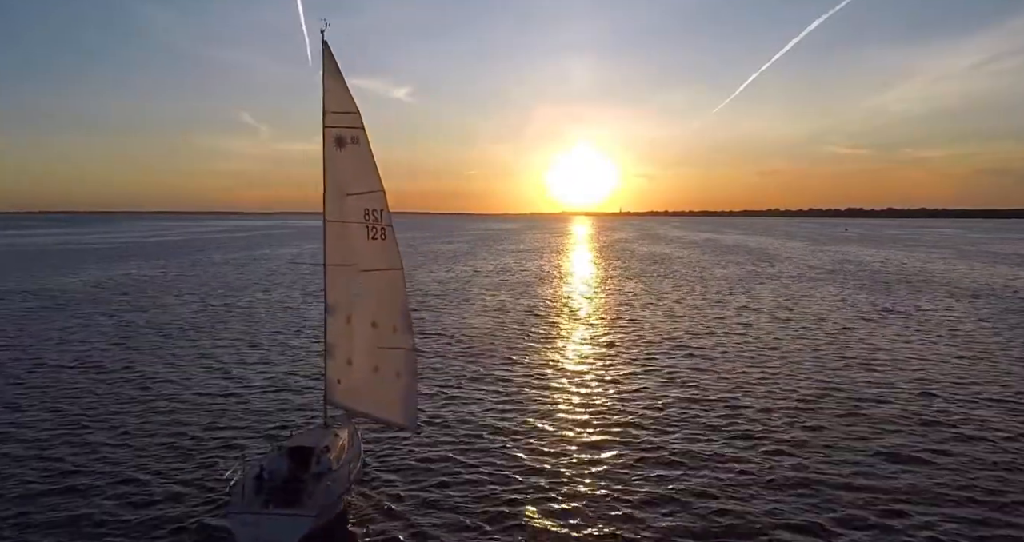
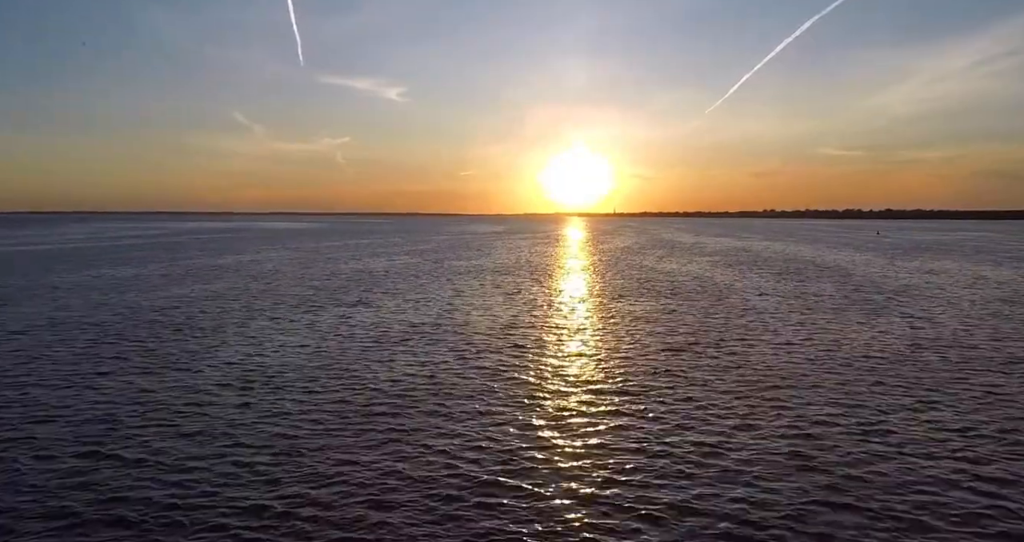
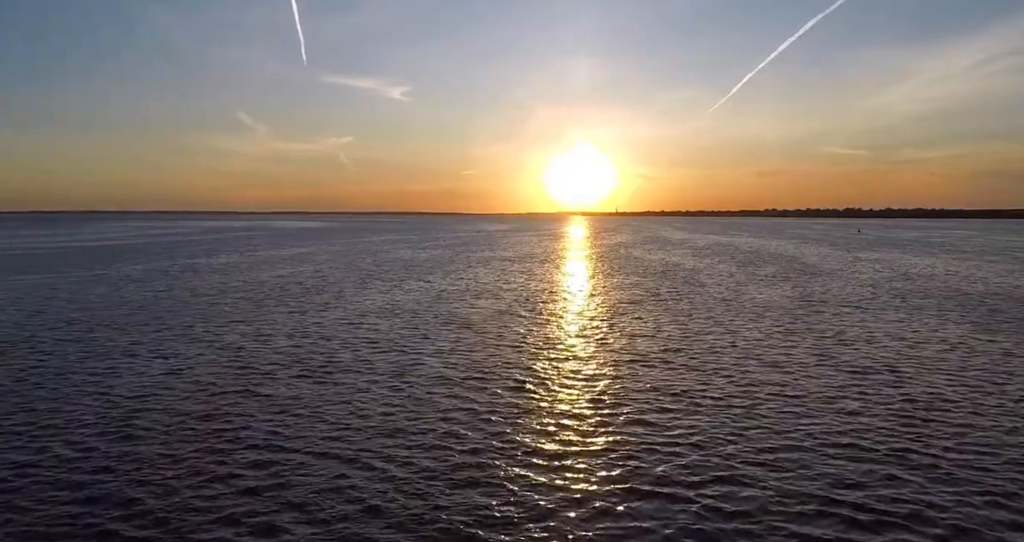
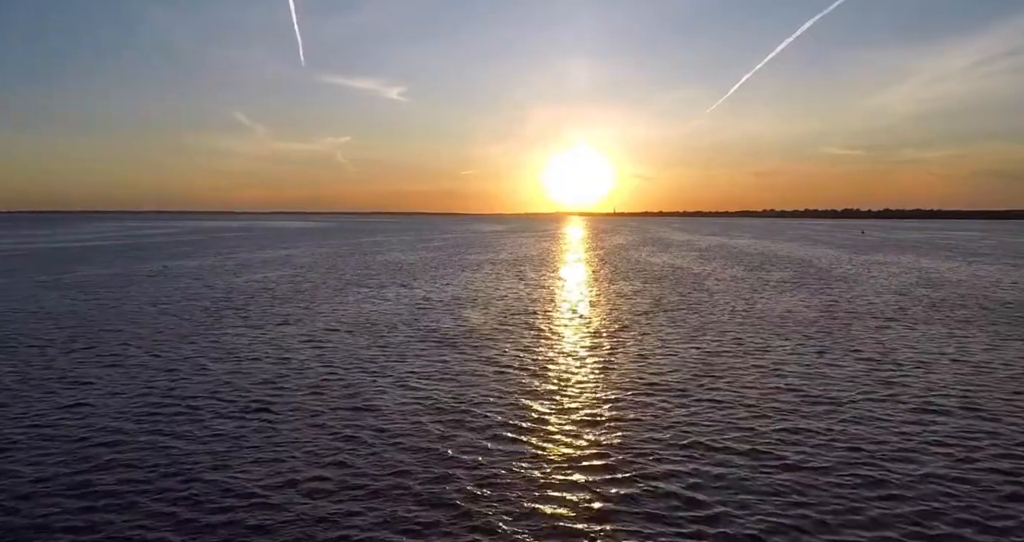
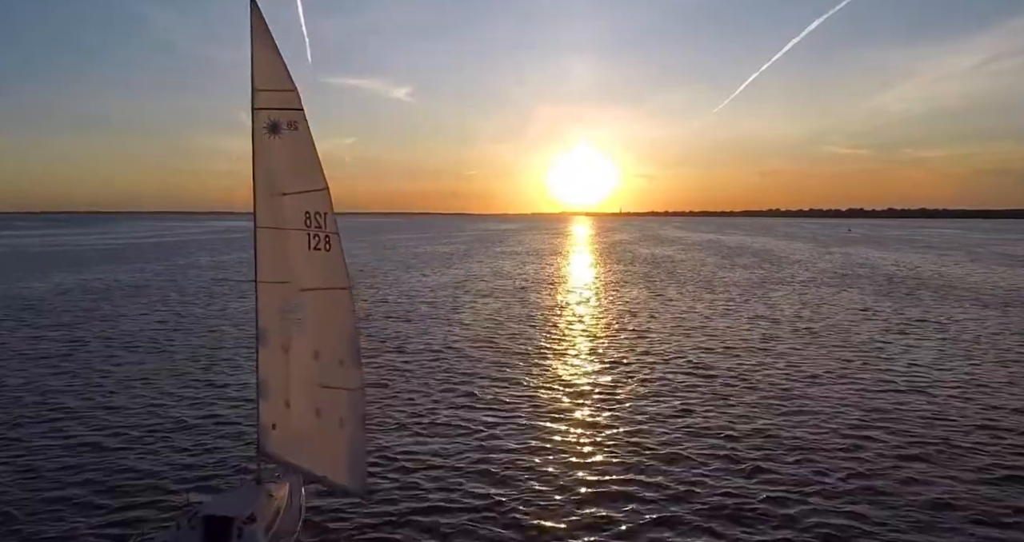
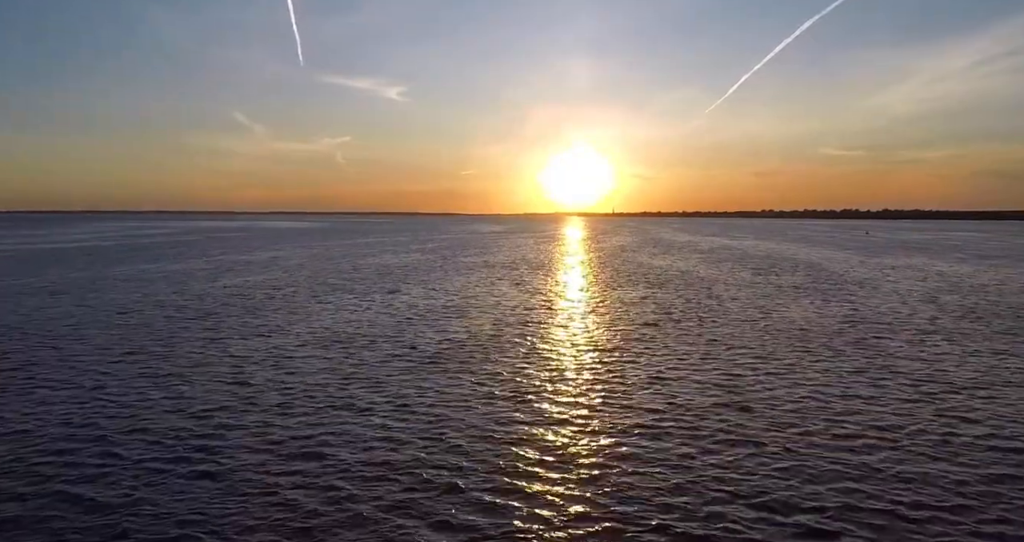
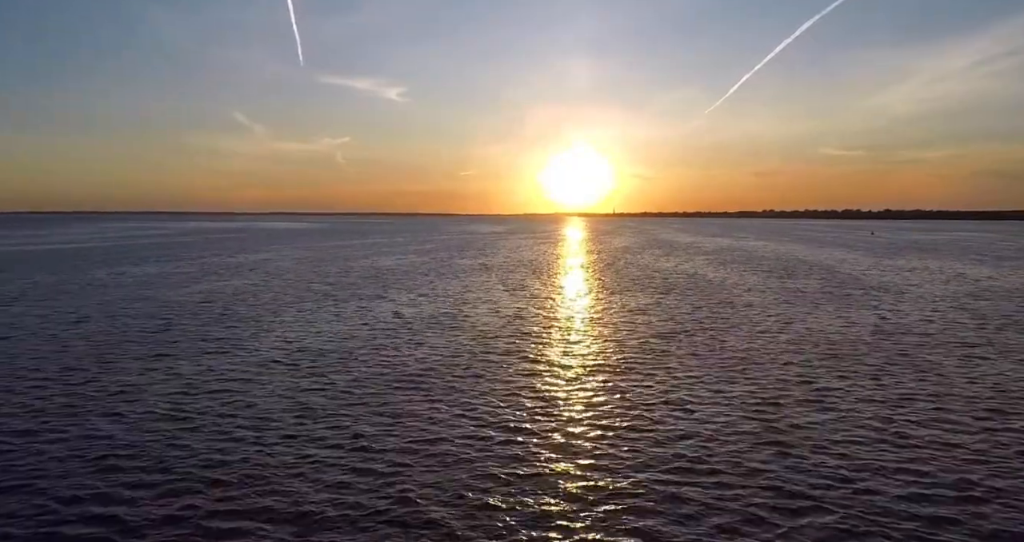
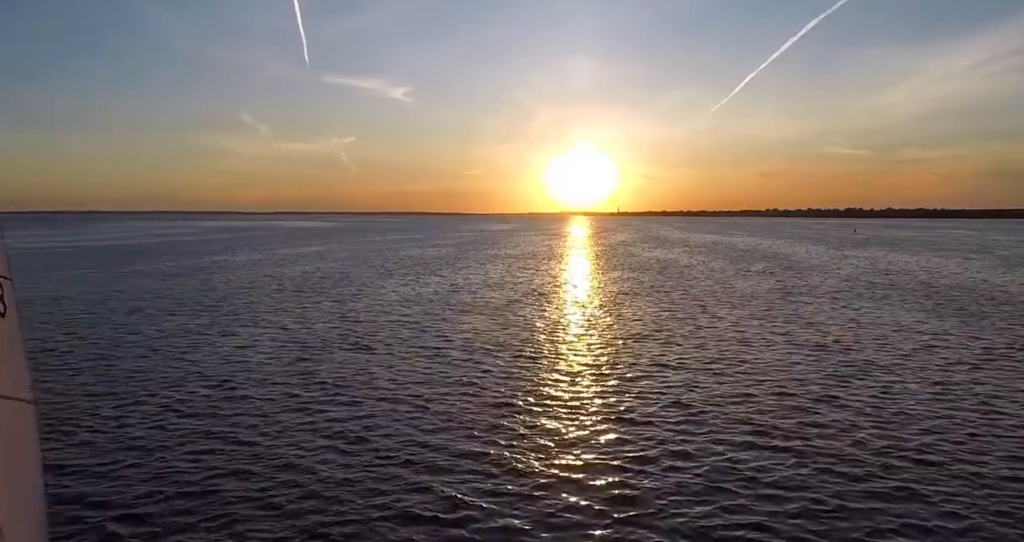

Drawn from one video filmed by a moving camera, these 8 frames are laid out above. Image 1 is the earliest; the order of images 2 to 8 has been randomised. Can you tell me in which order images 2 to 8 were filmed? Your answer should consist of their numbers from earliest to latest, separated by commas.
5, 8, 3, 4, 6, 7, 2
